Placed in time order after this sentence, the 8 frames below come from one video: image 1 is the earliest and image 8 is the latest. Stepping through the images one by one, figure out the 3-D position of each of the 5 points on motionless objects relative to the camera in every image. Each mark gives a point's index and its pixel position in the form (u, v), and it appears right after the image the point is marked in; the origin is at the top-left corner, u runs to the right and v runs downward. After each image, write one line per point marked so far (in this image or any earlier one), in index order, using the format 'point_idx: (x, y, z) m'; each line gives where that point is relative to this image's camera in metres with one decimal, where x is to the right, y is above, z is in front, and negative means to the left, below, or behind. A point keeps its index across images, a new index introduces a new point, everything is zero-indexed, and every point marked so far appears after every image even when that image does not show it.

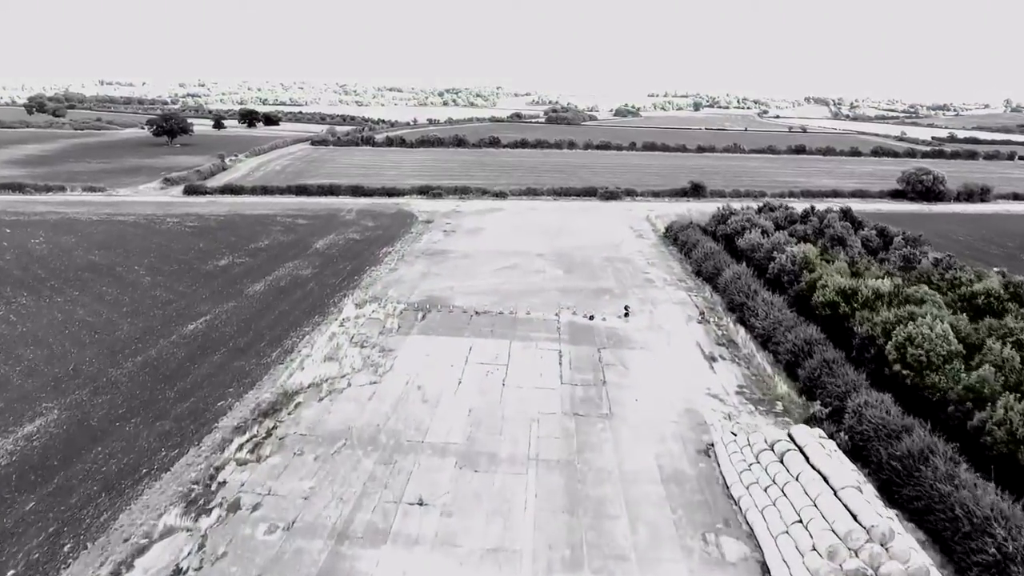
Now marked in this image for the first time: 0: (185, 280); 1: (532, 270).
0: (-10.3, +0.2, +15.5) m
1: (+0.7, +0.6, +17.1) m
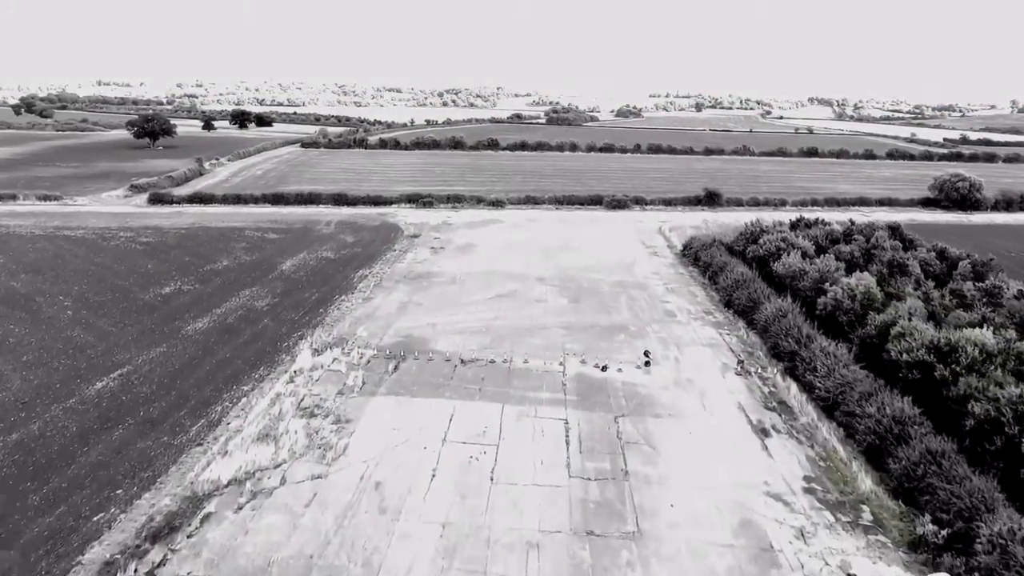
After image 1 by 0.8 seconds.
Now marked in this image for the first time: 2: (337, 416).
0: (-10.4, -0.7, +12.9) m
1: (+0.6, -0.3, +14.6) m
2: (-3.2, -2.3, +9.1) m
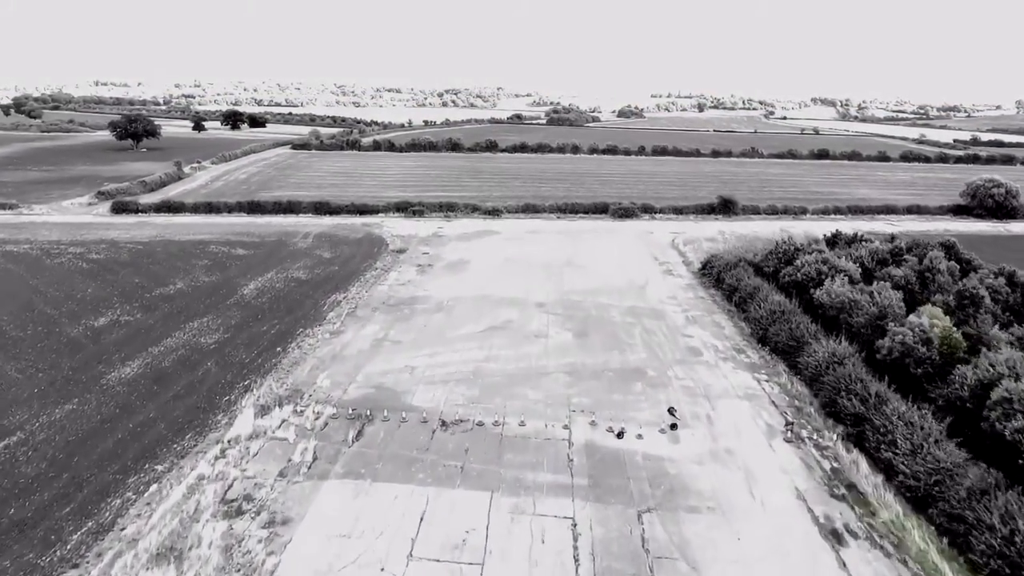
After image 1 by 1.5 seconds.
0: (-10.5, -1.5, +10.7) m
1: (+0.4, -1.1, +12.4) m
2: (-3.3, -3.1, +6.9) m
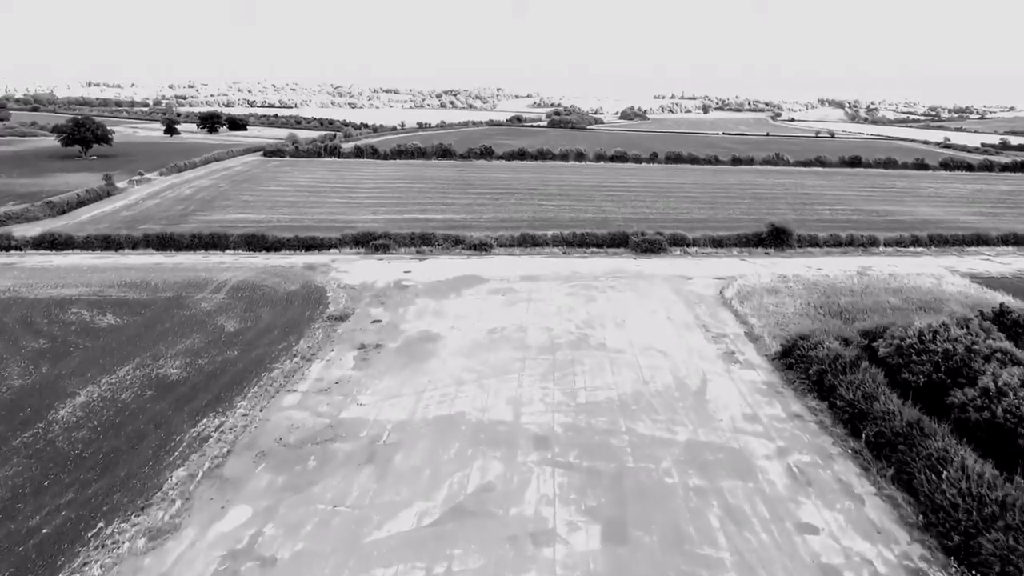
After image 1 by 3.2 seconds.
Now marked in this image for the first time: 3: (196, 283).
0: (-10.8, -3.6, +5.2) m
1: (+0.1, -3.3, +6.8) m
2: (-3.6, -5.3, +1.3) m
3: (-9.7, +0.2, +15.1) m
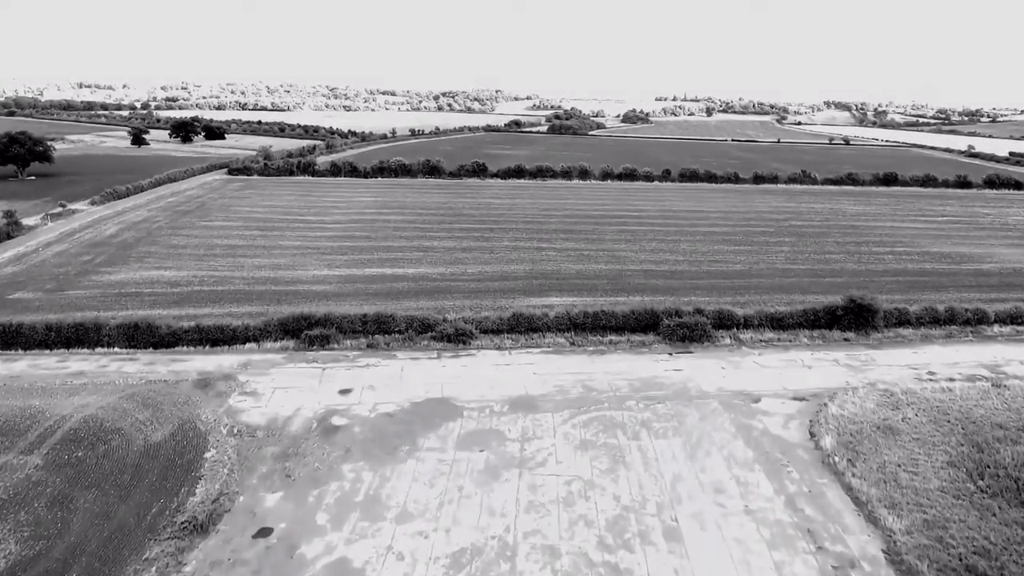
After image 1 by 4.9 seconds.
0: (-11.1, -6.5, -0.1) m
1: (-0.2, -6.2, +1.6) m
2: (-4.0, -8.2, -4.0) m
3: (-10.0, -2.8, +9.9) m
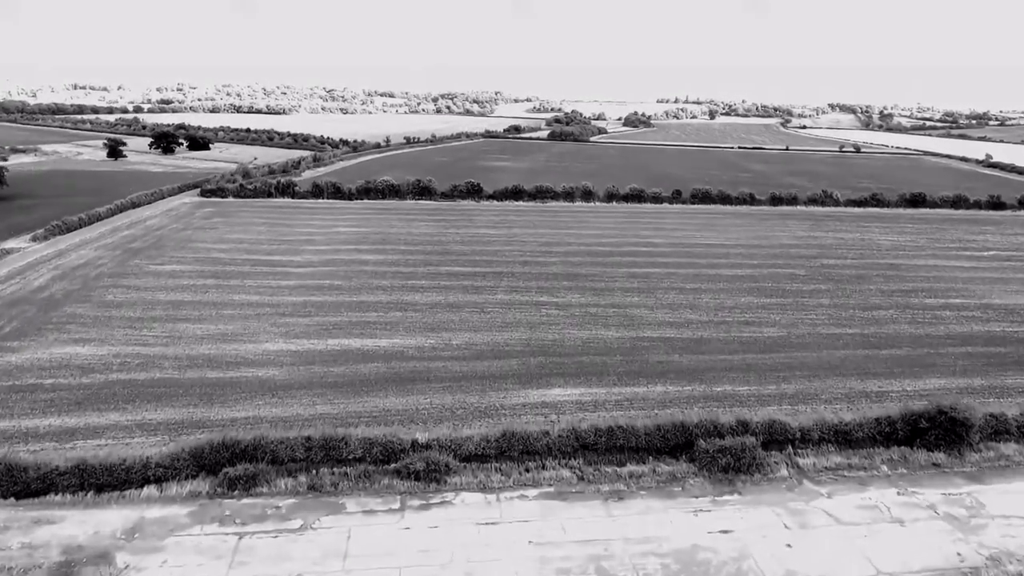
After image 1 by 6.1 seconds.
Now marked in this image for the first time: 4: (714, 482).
0: (-11.4, -9.0, -3.4) m
1: (-0.4, -8.7, -1.8) m
2: (-4.2, -10.7, -7.3) m
3: (-10.2, -5.3, +6.5) m
4: (+4.3, -4.2, +10.5) m
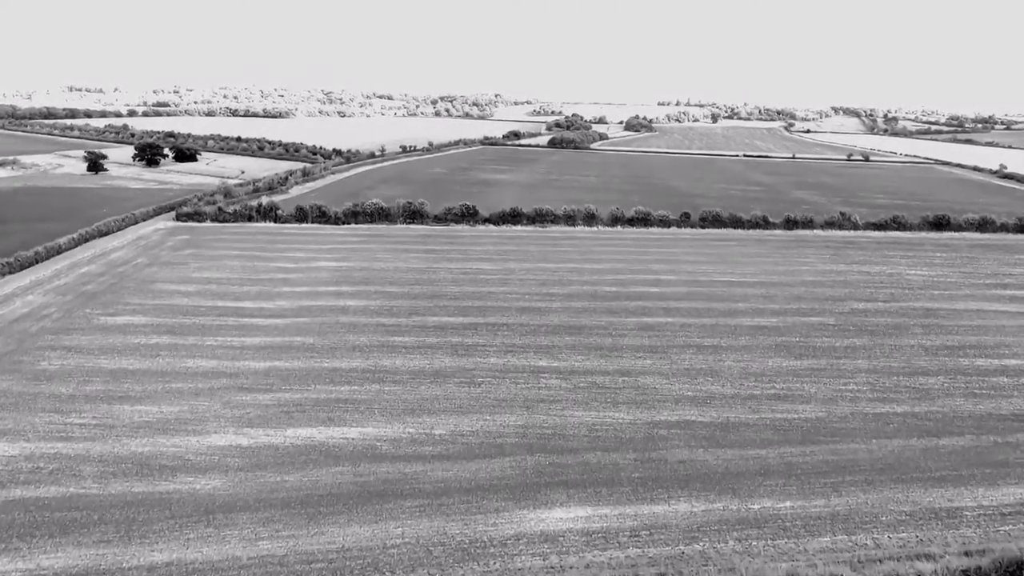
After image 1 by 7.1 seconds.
0: (-11.6, -11.3, -6.0) m
1: (-0.6, -10.9, -4.4) m
2: (-4.4, -12.9, -9.9) m
3: (-10.4, -7.5, +4.0) m
4: (+4.1, -6.4, +8.0) m
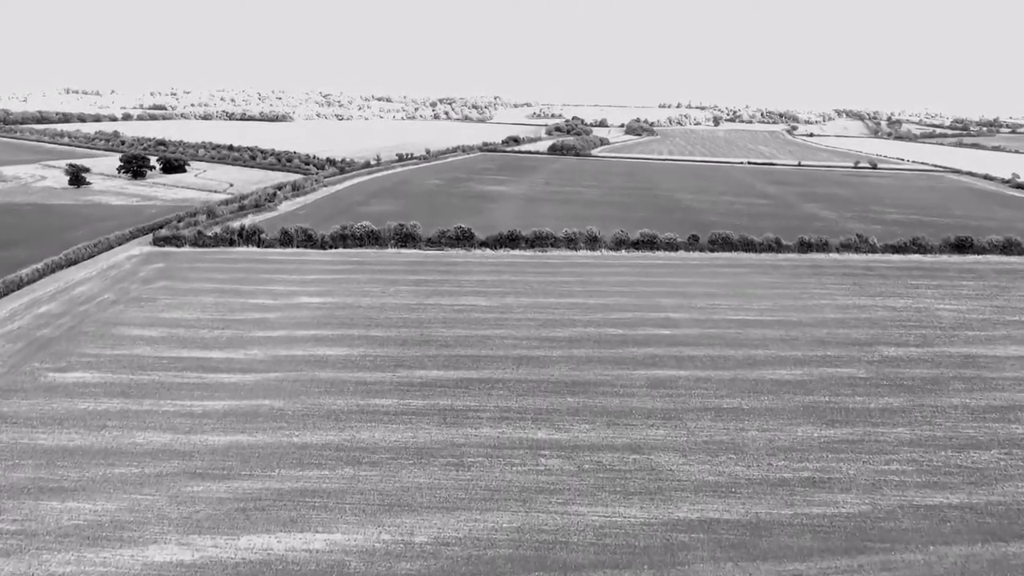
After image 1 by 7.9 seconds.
0: (-11.7, -13.2, -8.1) m
1: (-0.8, -12.9, -6.5) m
2: (-4.6, -14.9, -12.0) m
3: (-10.6, -9.5, +1.9) m
4: (+4.0, -8.4, +5.9) m
